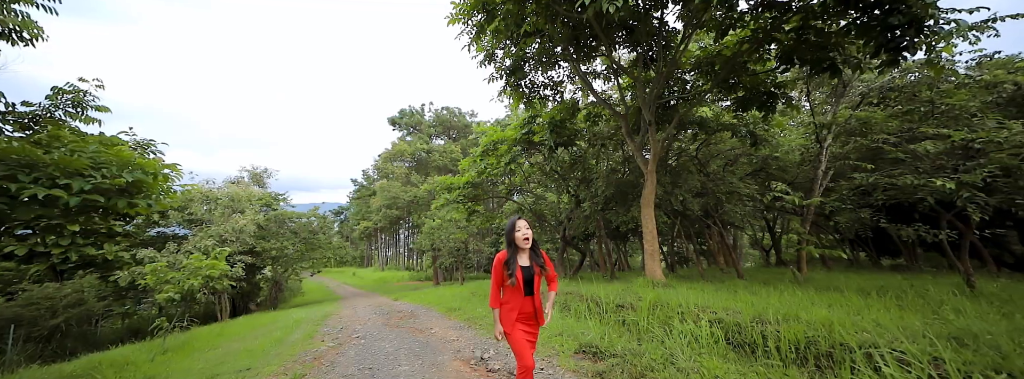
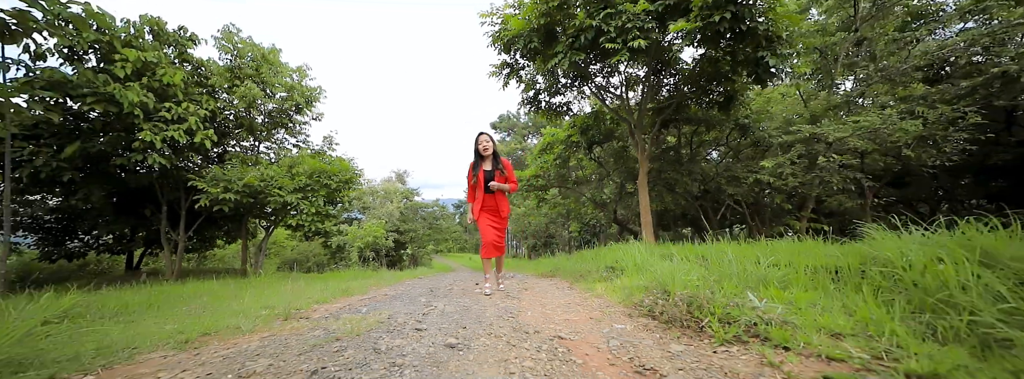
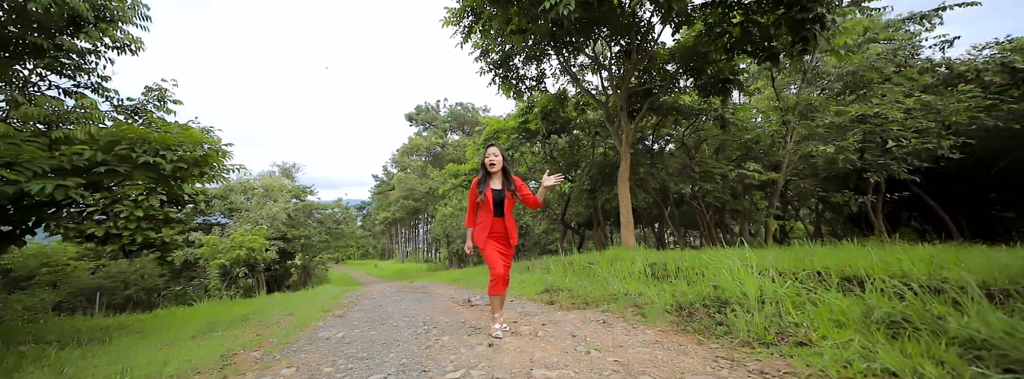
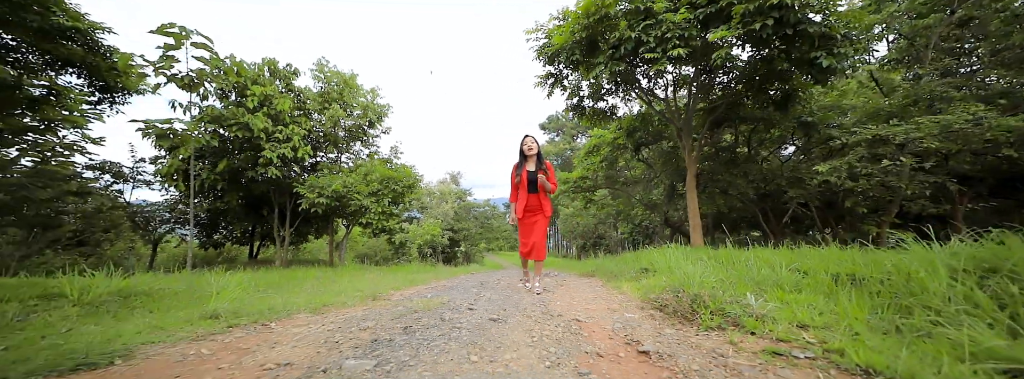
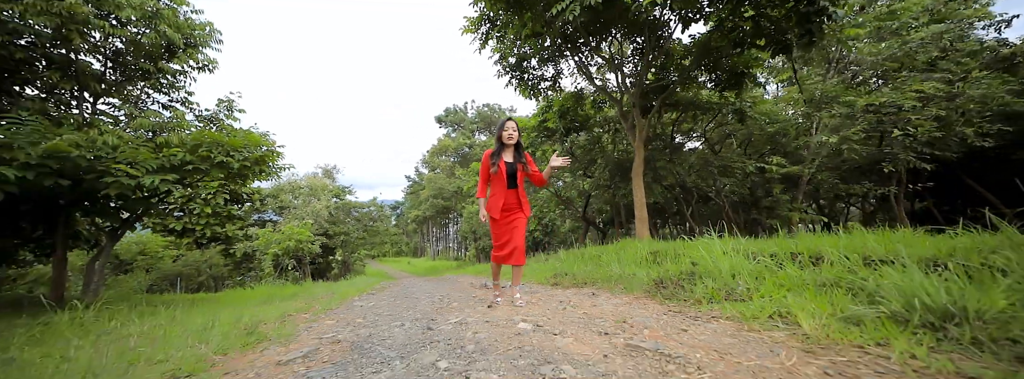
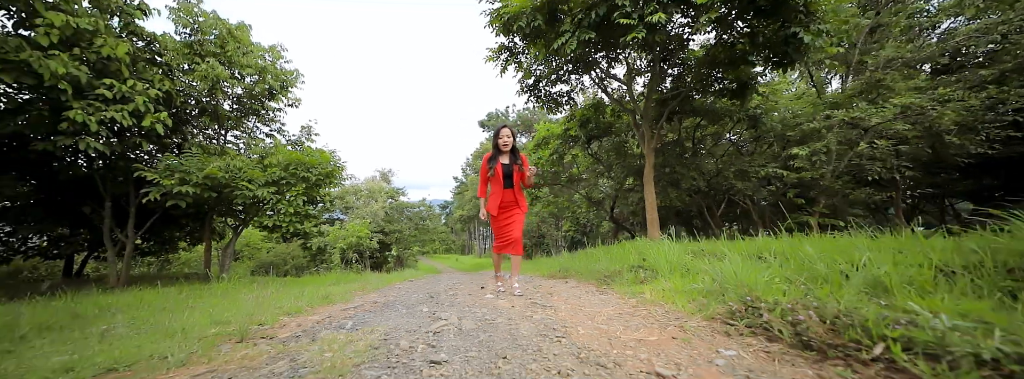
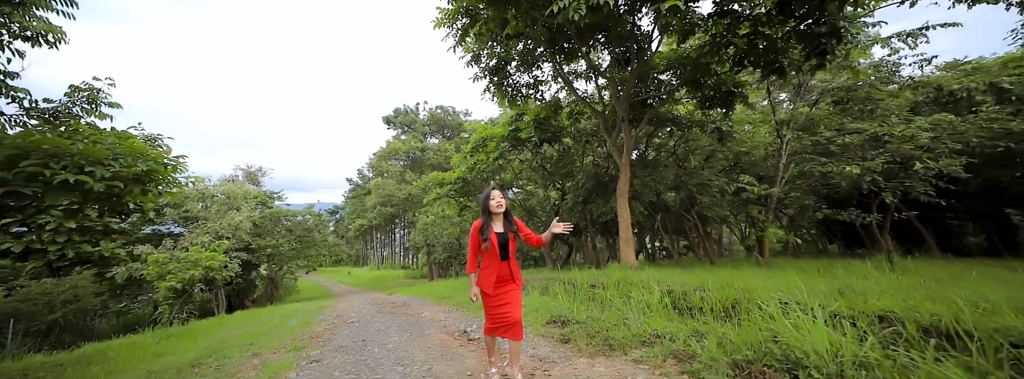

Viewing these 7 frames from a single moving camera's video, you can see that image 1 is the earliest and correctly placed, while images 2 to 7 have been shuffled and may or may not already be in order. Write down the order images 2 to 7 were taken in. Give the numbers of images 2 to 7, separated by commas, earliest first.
7, 3, 5, 6, 2, 4
